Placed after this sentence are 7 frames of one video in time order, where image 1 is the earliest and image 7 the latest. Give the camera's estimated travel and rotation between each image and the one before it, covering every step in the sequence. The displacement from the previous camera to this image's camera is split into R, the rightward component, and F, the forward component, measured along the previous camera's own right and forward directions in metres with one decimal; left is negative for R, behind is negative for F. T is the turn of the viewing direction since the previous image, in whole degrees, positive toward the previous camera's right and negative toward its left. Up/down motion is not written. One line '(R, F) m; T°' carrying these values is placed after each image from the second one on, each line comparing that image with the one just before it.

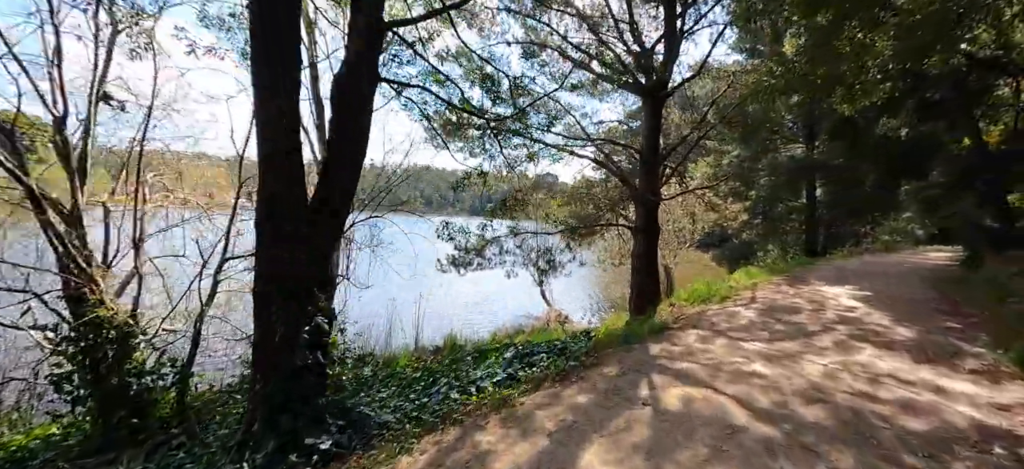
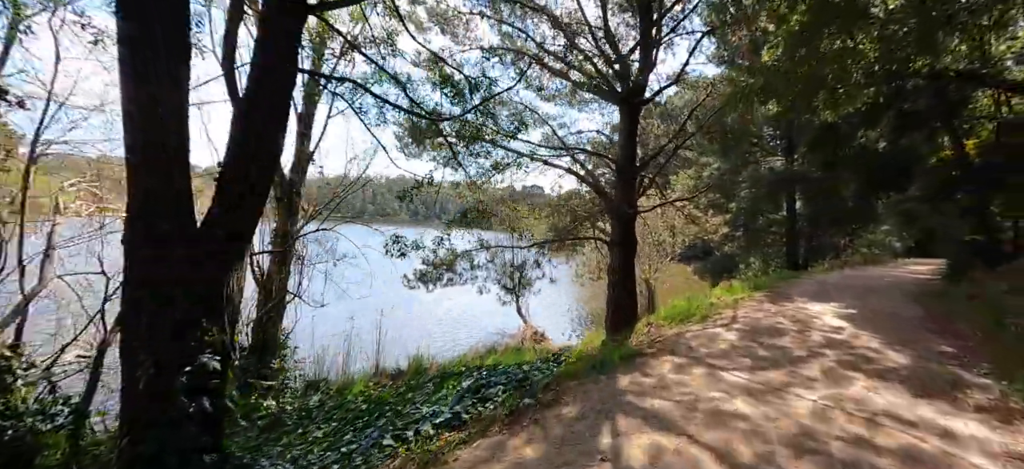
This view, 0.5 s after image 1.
(+0.3, +0.5) m; +2°
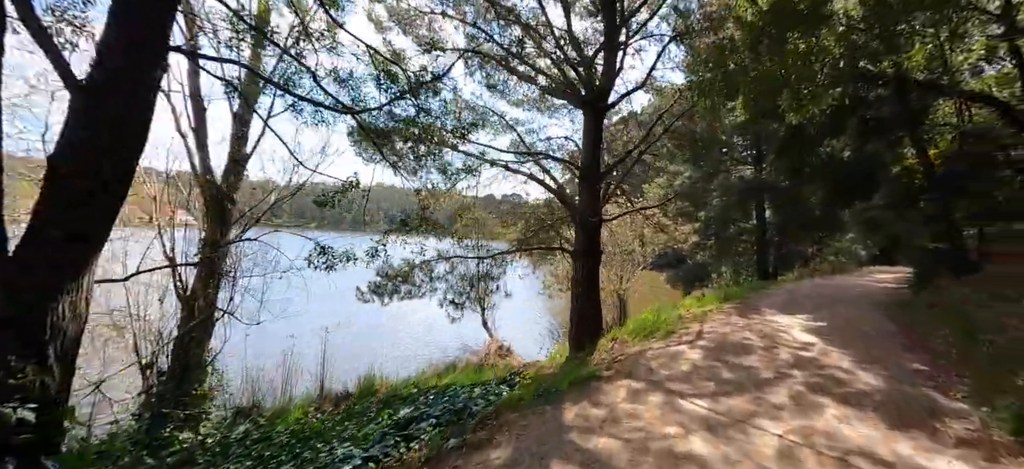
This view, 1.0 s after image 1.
(+0.3, +0.5) m; +3°
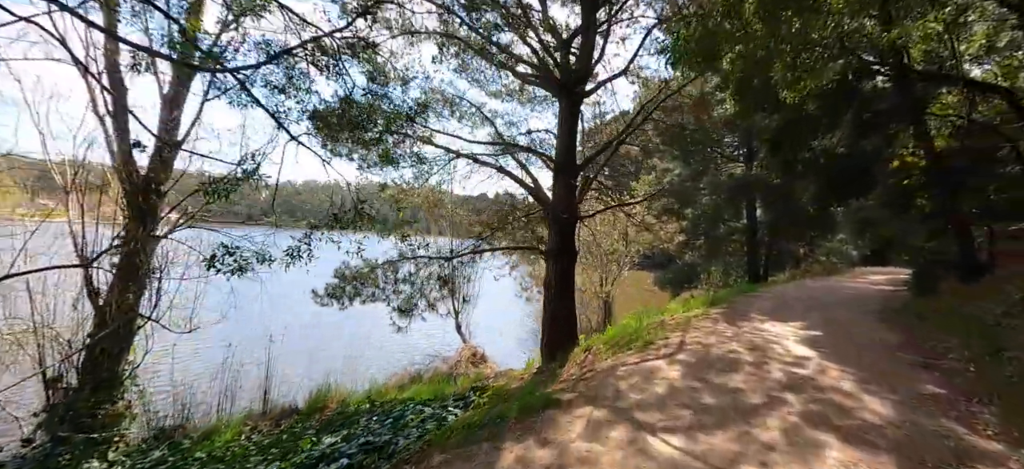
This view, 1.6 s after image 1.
(+0.4, +0.7) m; +1°
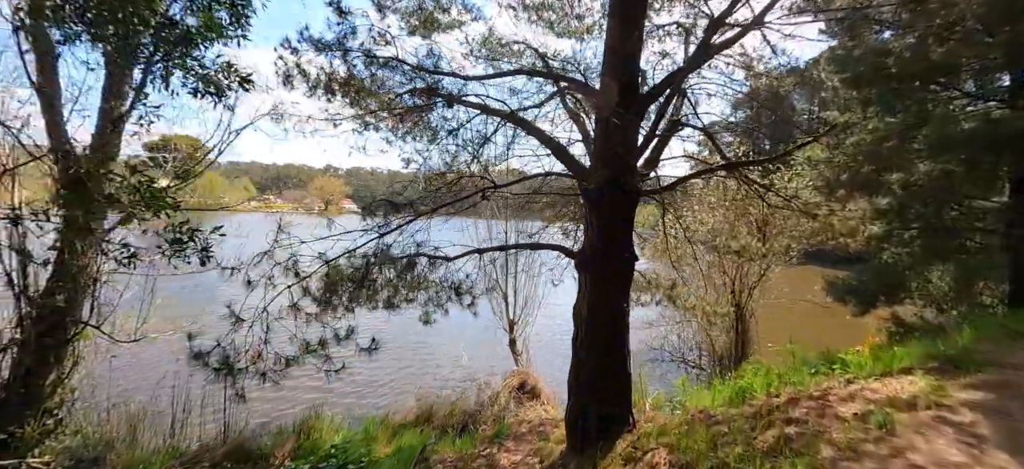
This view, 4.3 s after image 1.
(+1.1, +3.3) m; -17°
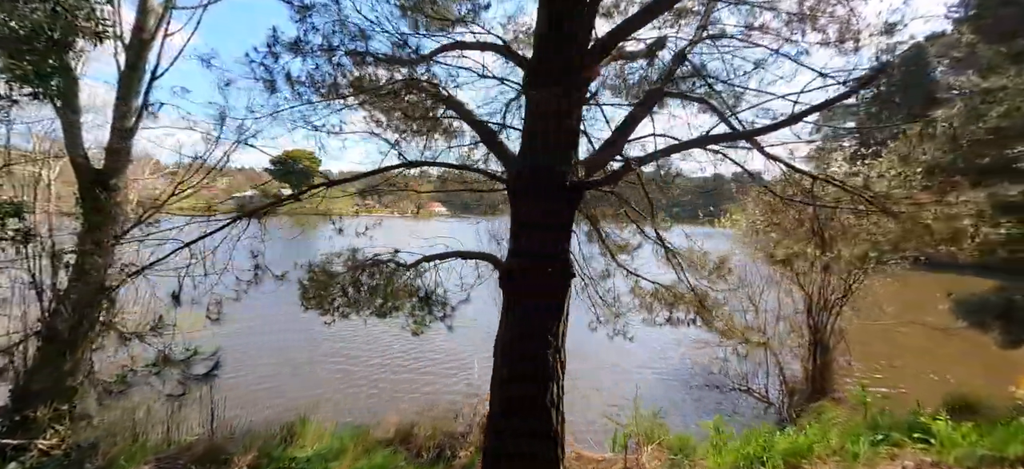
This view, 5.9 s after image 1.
(+1.0, +1.1) m; -11°
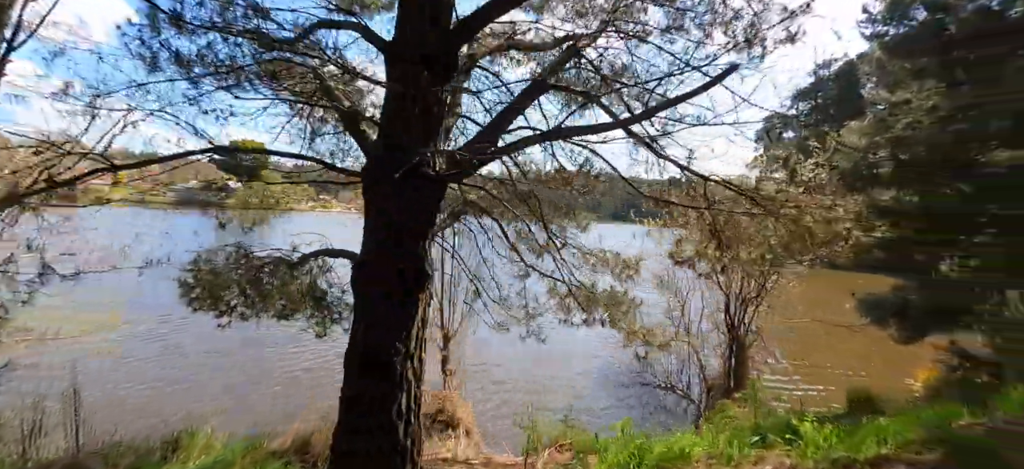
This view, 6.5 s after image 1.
(+0.4, +0.2) m; +6°
